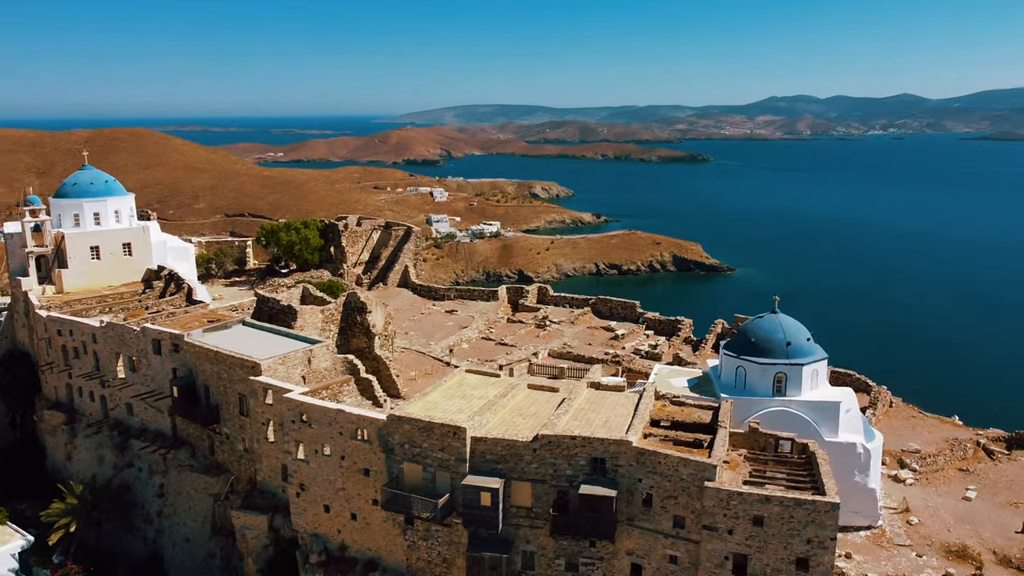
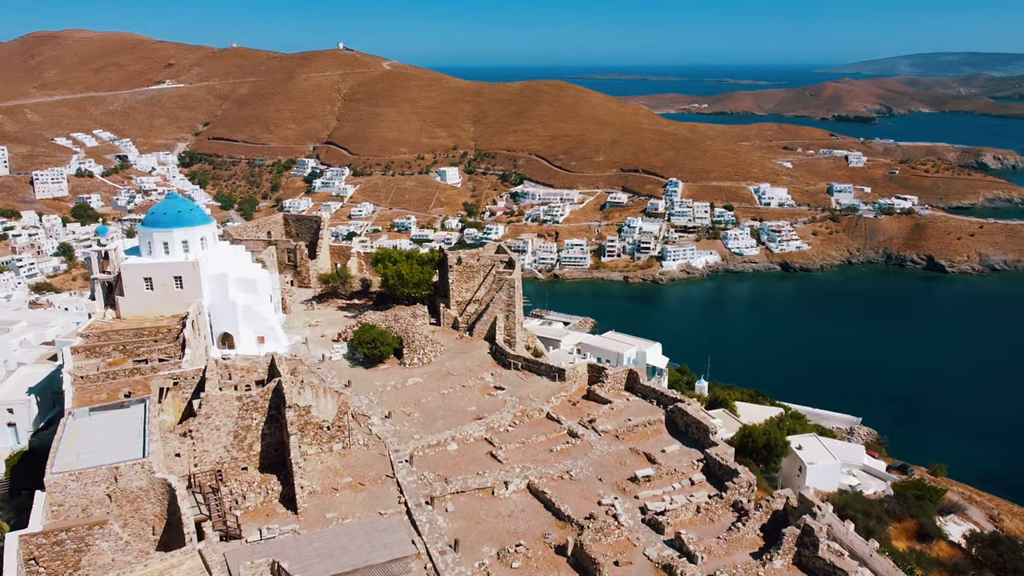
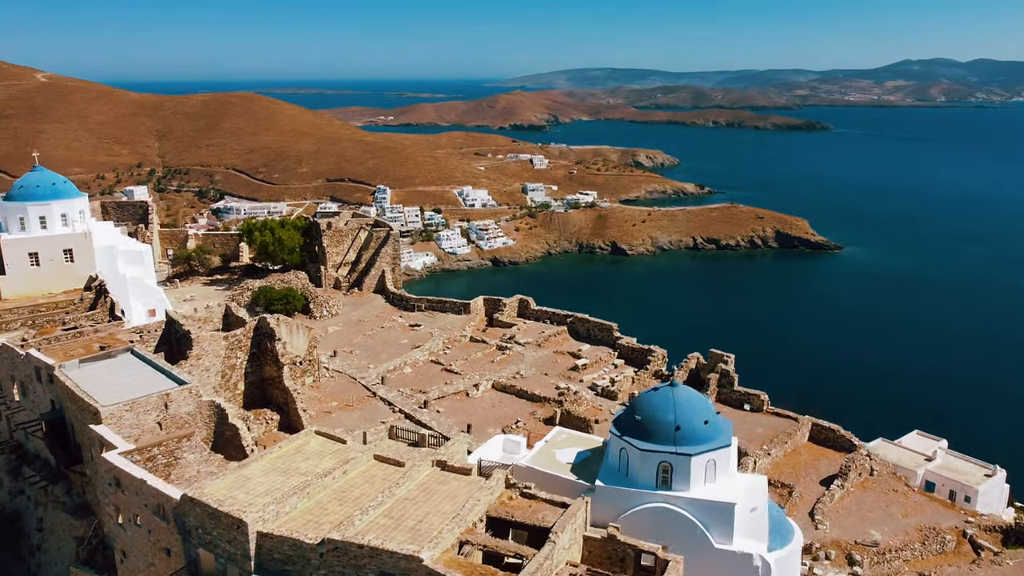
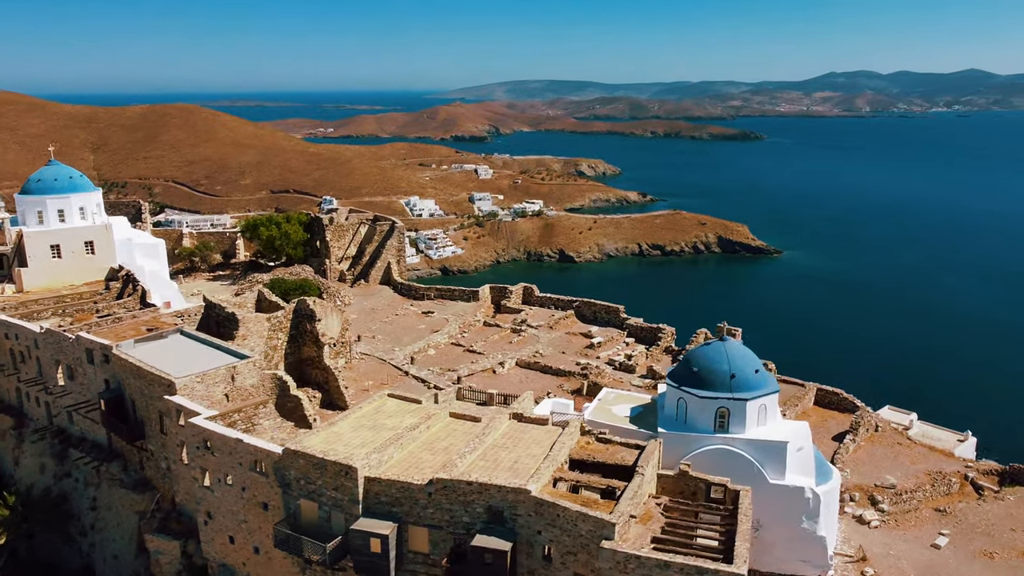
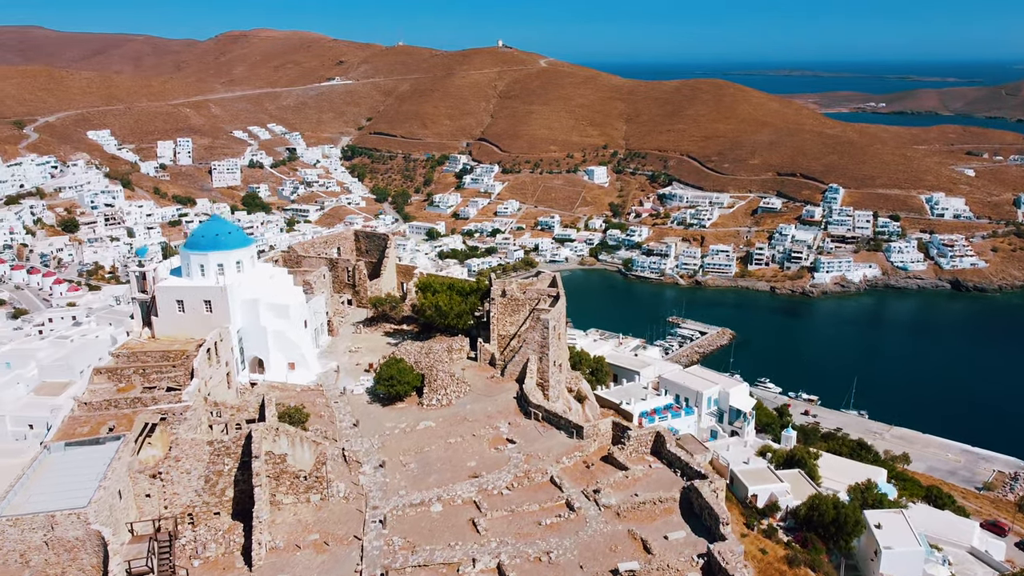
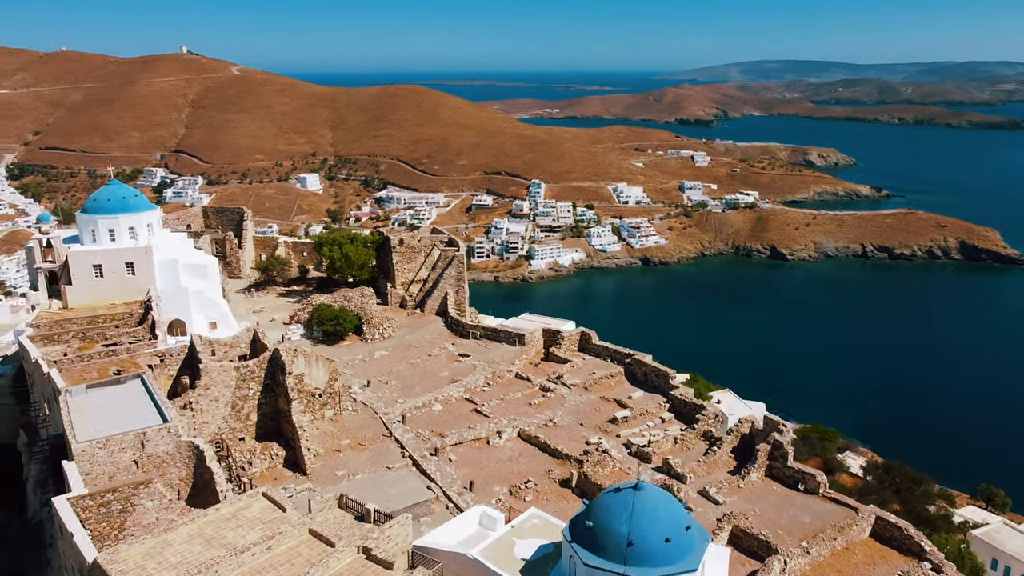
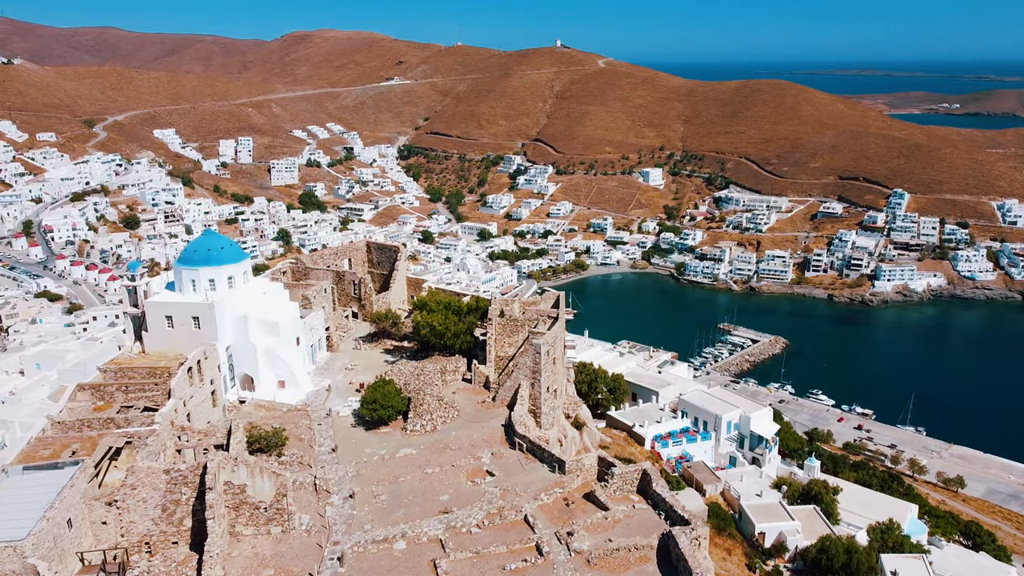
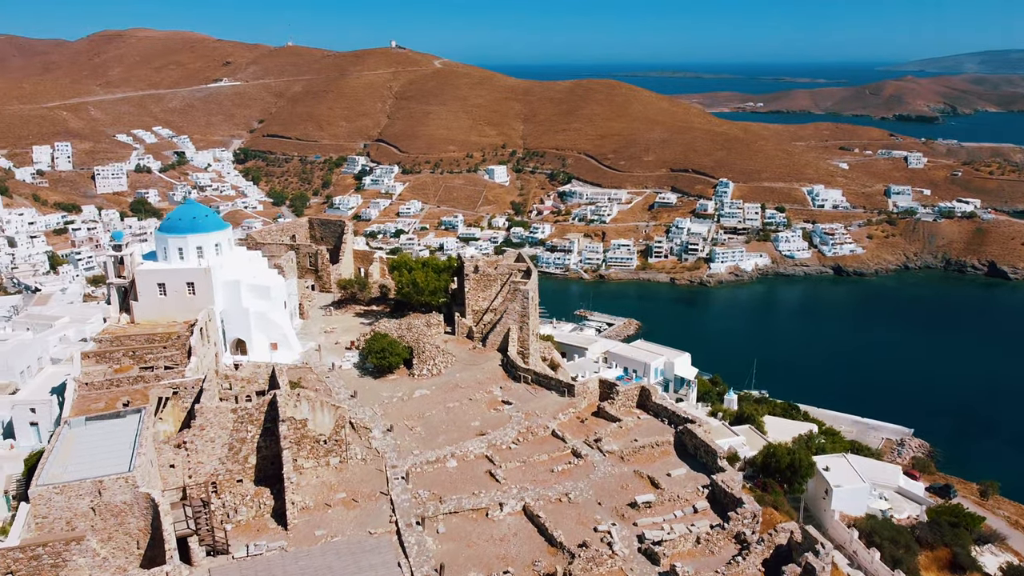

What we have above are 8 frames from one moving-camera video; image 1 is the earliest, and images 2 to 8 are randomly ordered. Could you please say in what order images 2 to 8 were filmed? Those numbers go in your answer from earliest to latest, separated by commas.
4, 3, 6, 2, 8, 5, 7
